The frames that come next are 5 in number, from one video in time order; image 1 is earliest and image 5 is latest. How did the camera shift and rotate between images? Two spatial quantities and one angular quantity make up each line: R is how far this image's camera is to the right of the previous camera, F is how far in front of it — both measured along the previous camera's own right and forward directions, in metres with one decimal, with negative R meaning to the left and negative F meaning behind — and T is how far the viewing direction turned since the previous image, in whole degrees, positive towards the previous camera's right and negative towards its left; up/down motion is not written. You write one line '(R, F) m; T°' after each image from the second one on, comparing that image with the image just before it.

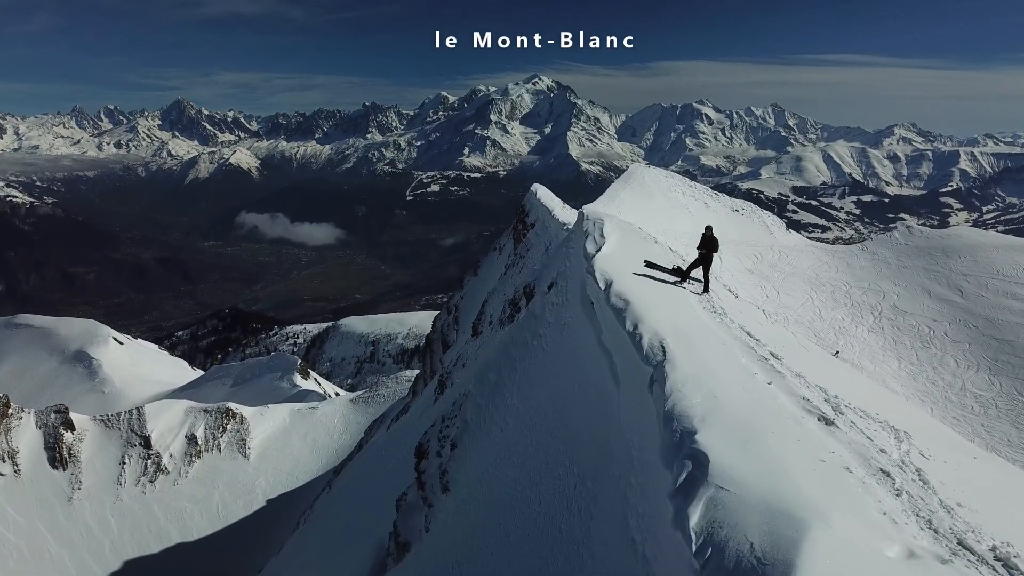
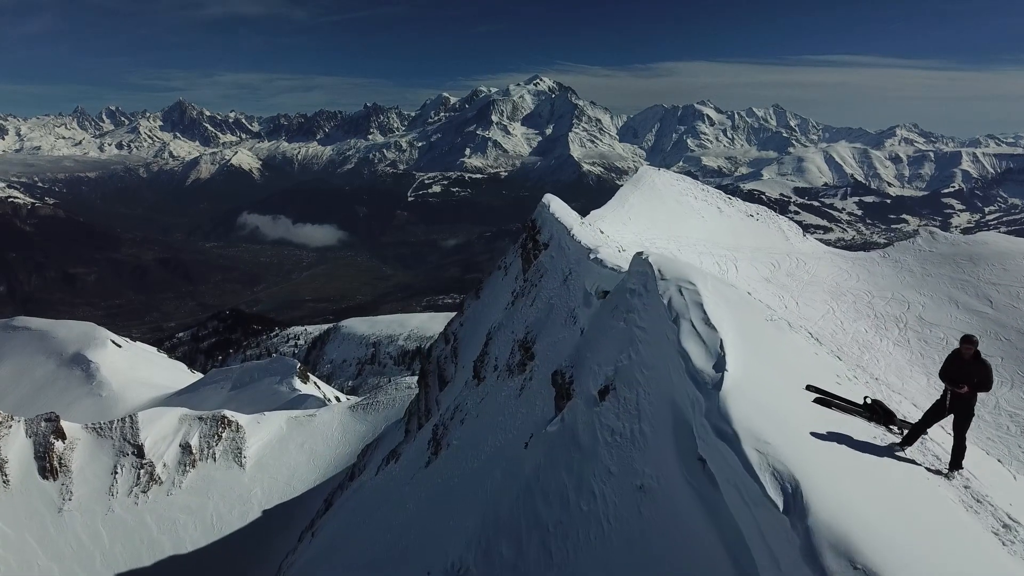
(-0.1, +1.7) m; 0°
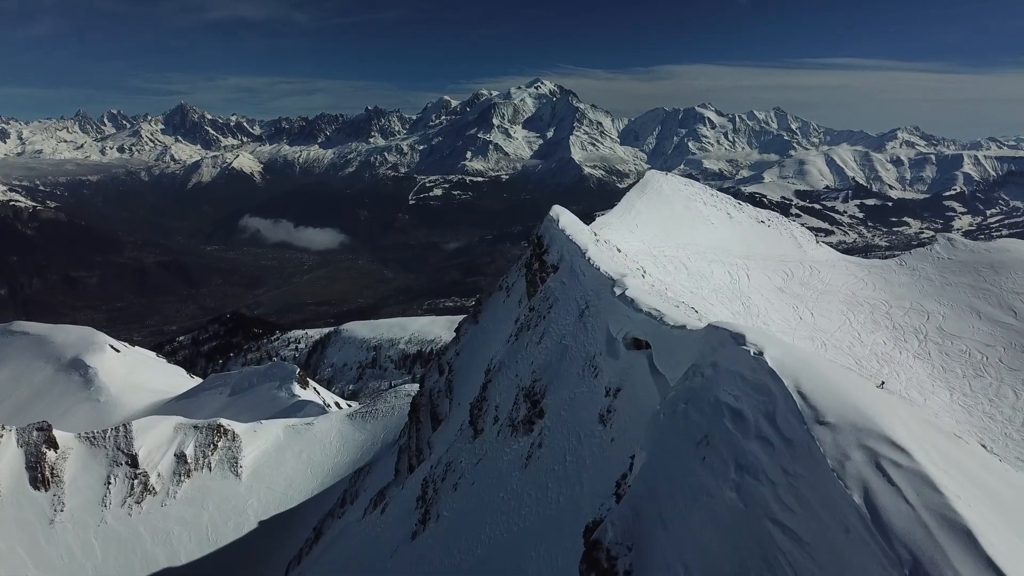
(0.0, +1.3) m; 0°
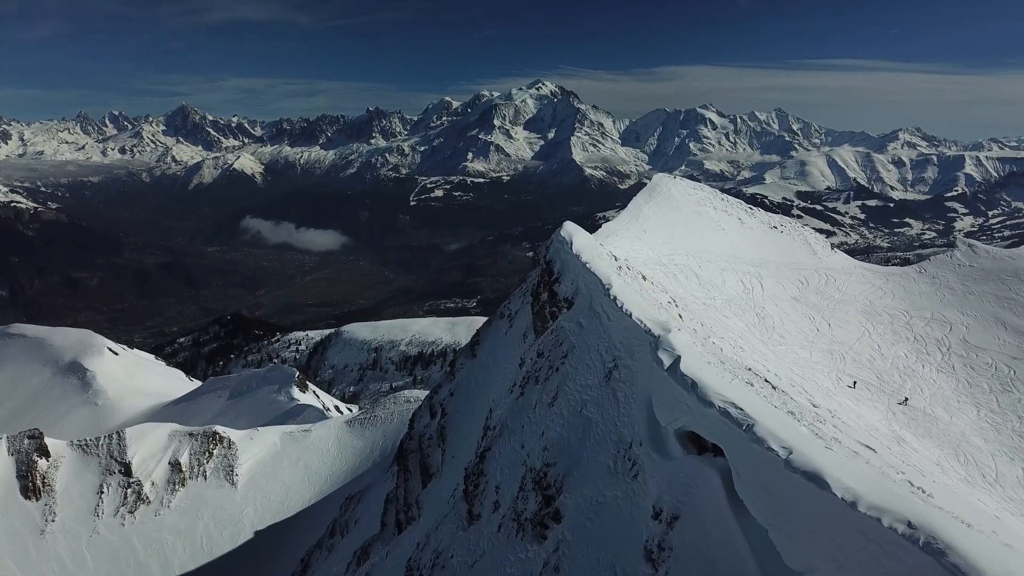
(0.0, +1.4) m; 0°
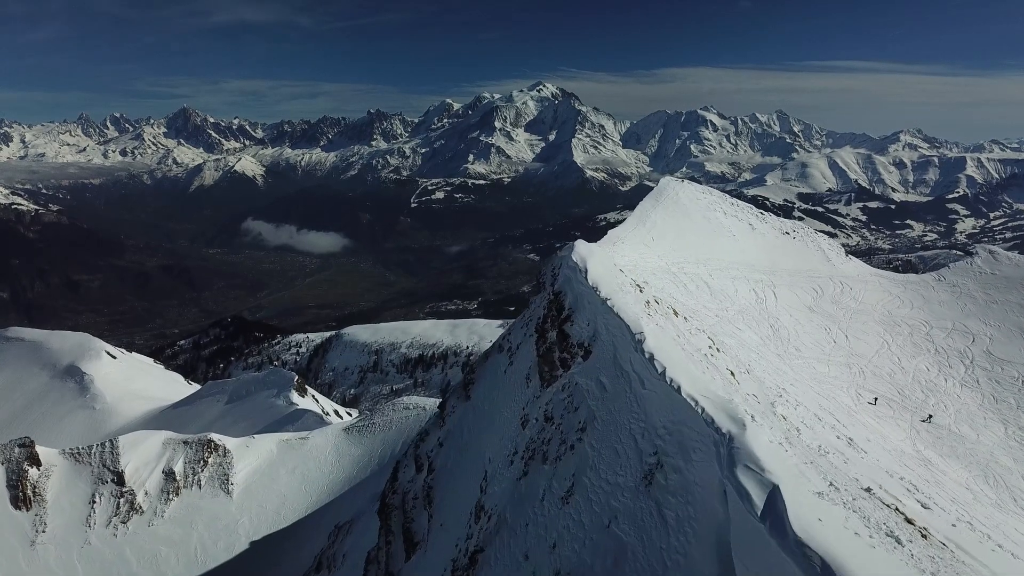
(0.0, +1.3) m; 0°
